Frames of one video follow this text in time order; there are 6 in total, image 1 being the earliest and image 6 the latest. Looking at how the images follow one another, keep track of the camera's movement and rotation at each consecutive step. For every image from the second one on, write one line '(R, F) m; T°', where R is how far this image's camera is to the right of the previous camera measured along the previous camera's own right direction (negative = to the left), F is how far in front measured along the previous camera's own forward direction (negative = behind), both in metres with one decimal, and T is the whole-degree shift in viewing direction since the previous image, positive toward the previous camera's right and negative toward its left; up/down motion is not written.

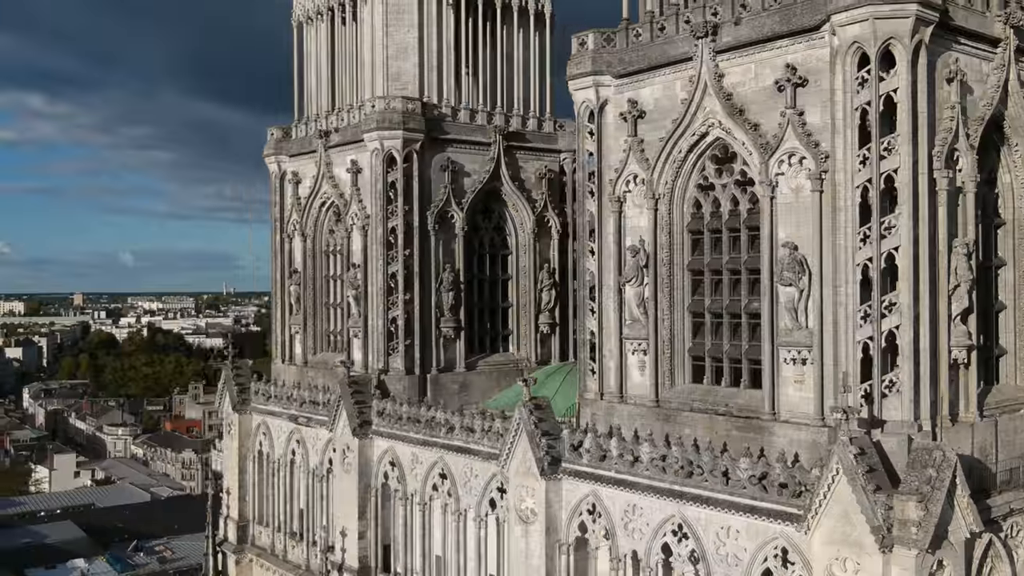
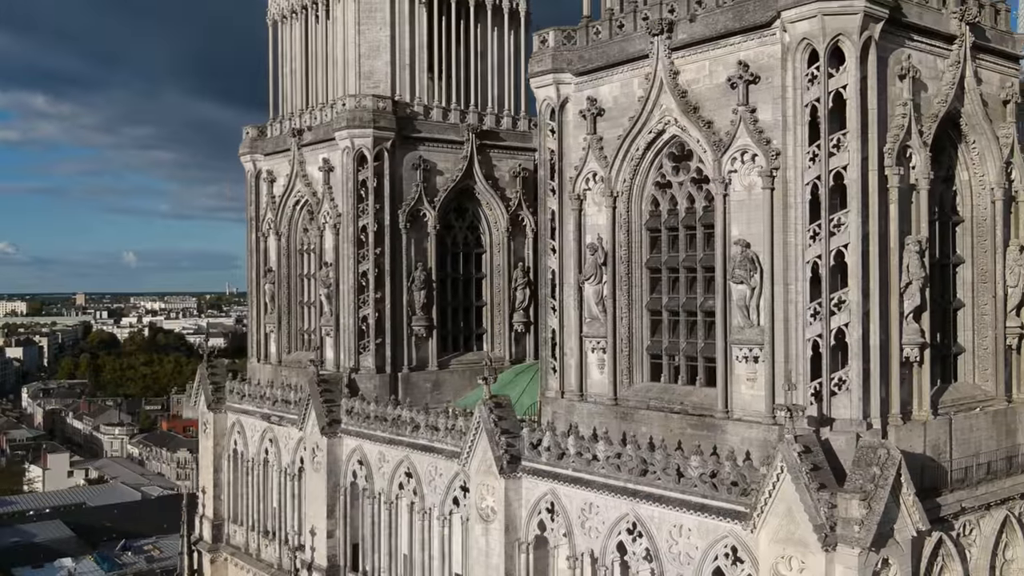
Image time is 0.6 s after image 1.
(+0.9, 0.0) m; 0°
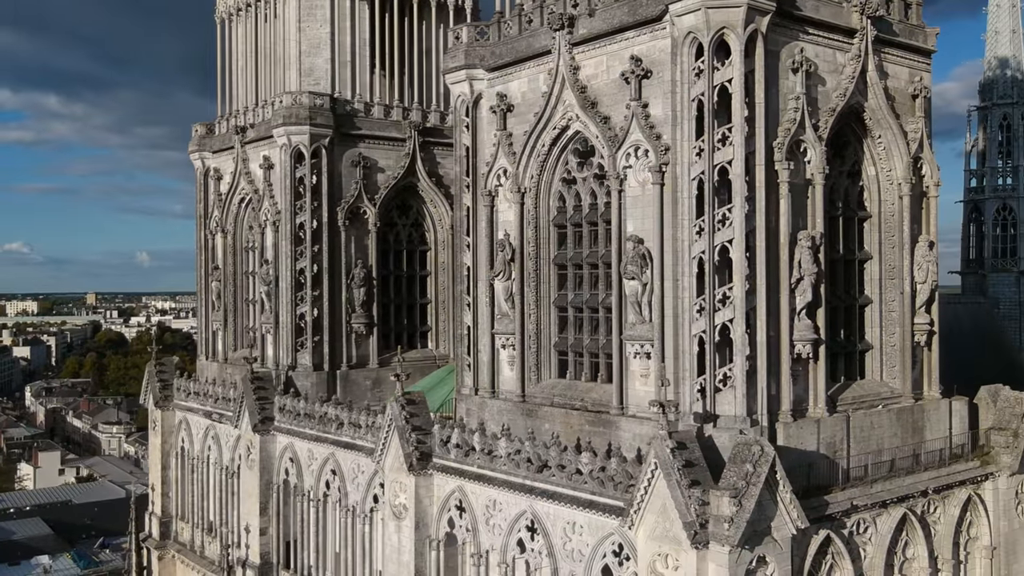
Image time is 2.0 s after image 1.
(+2.1, +0.1) m; -1°
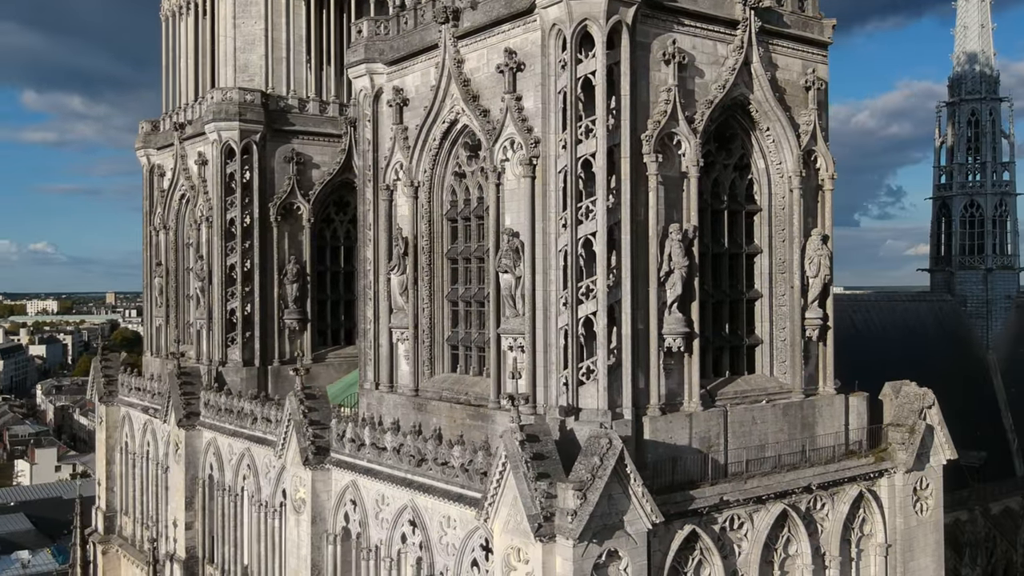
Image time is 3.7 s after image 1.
(+2.6, +0.1) m; -1°
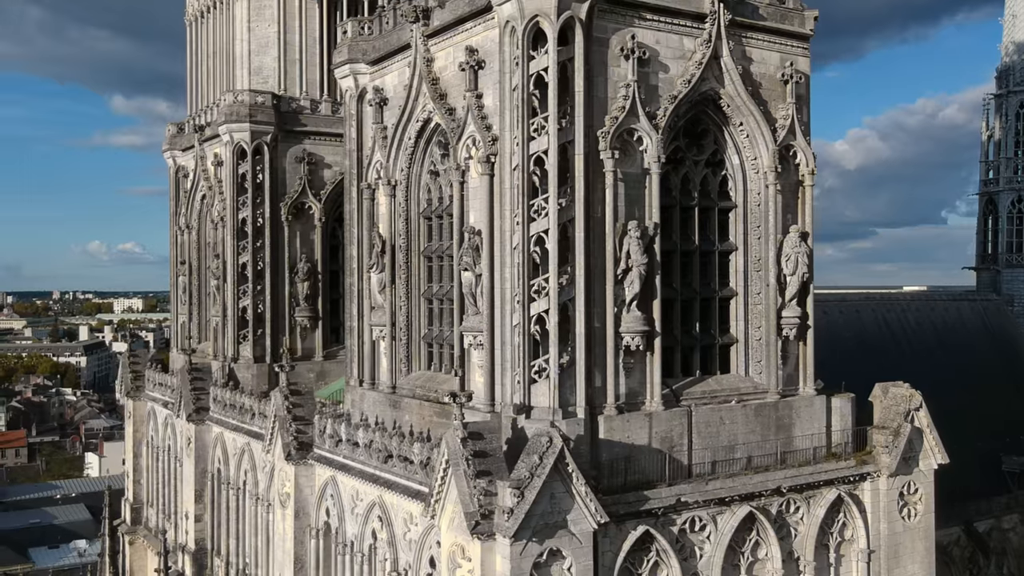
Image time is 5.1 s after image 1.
(+2.0, +0.1) m; -4°
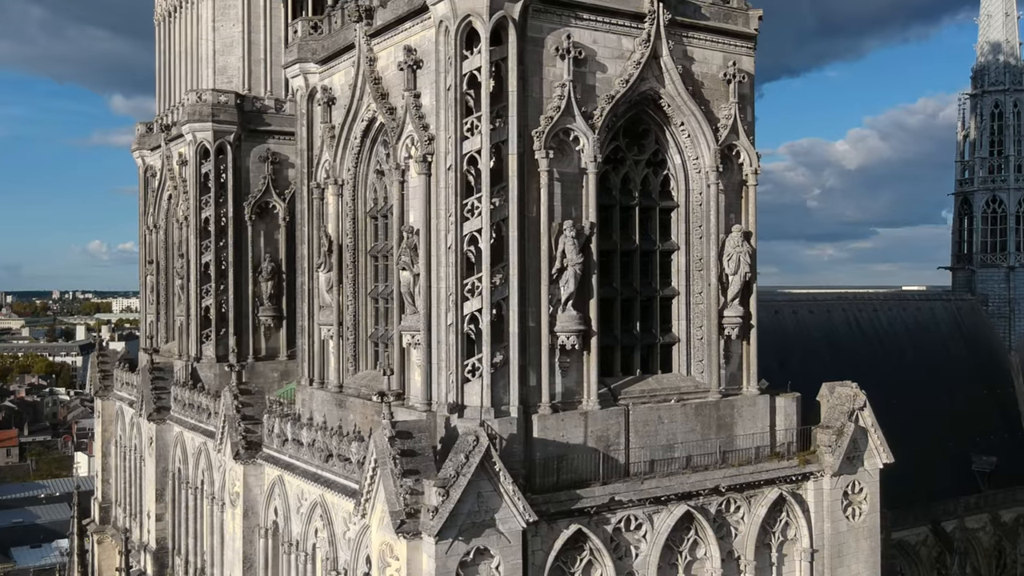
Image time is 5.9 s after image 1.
(+1.1, 0.0) m; 0°
